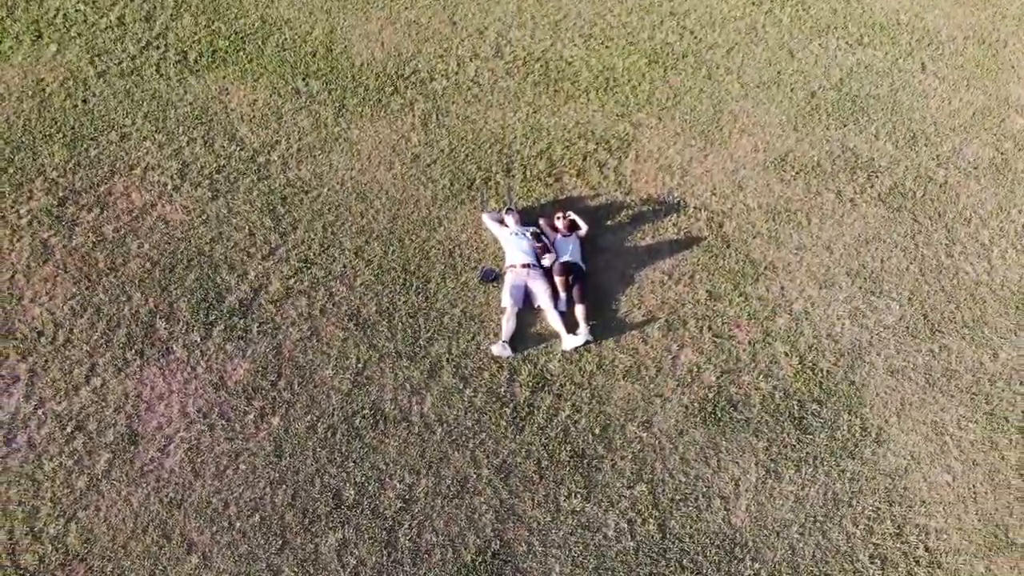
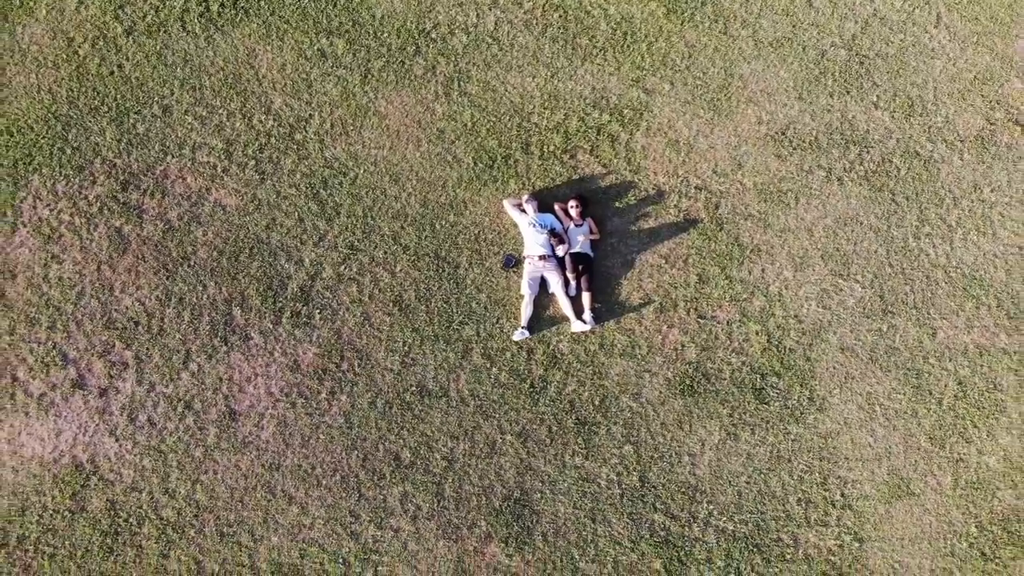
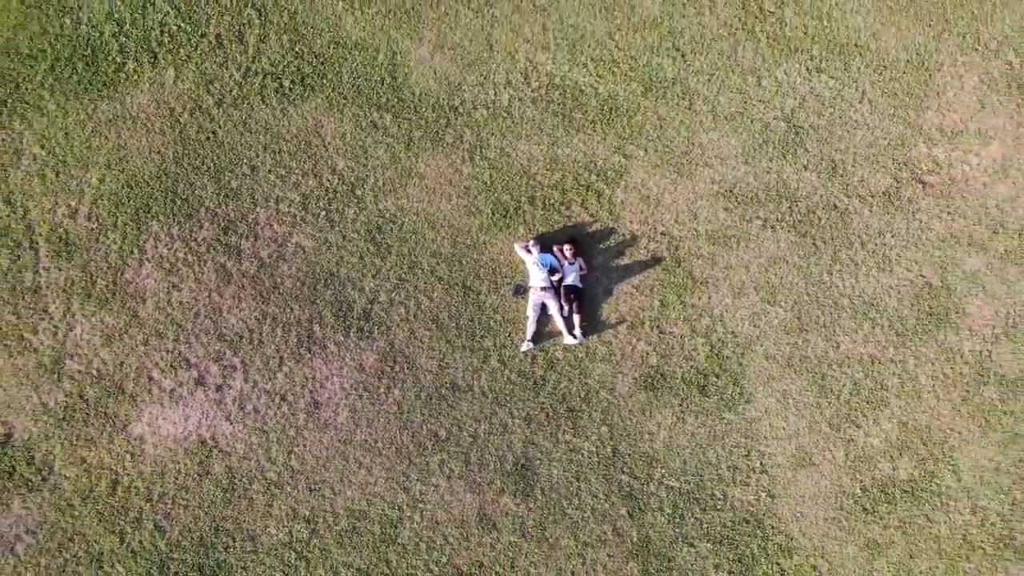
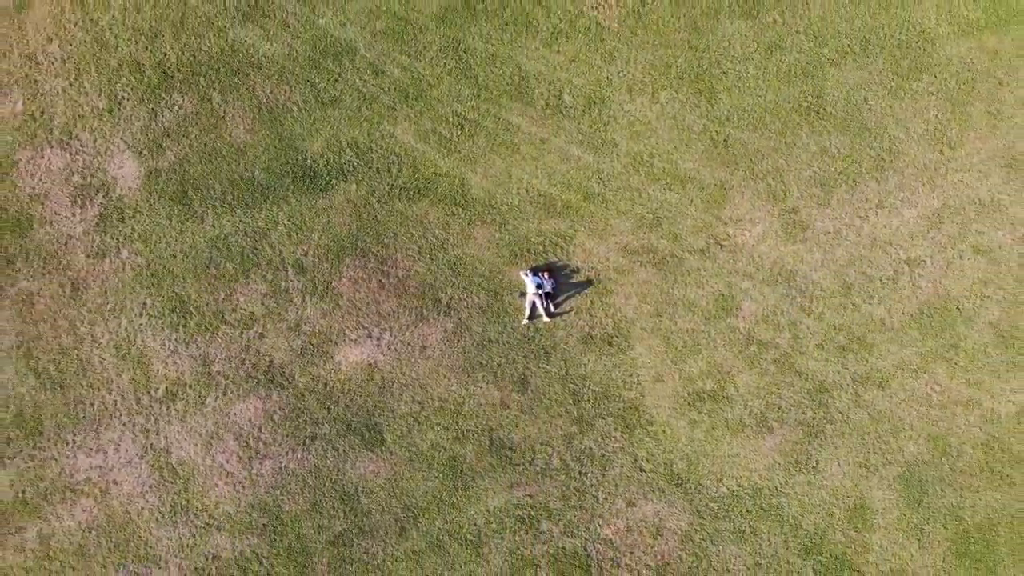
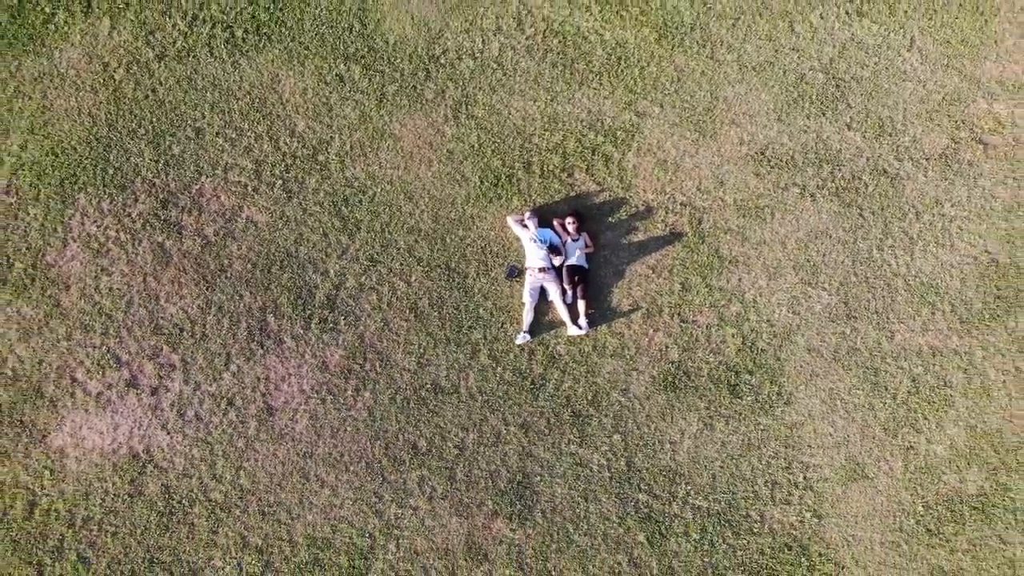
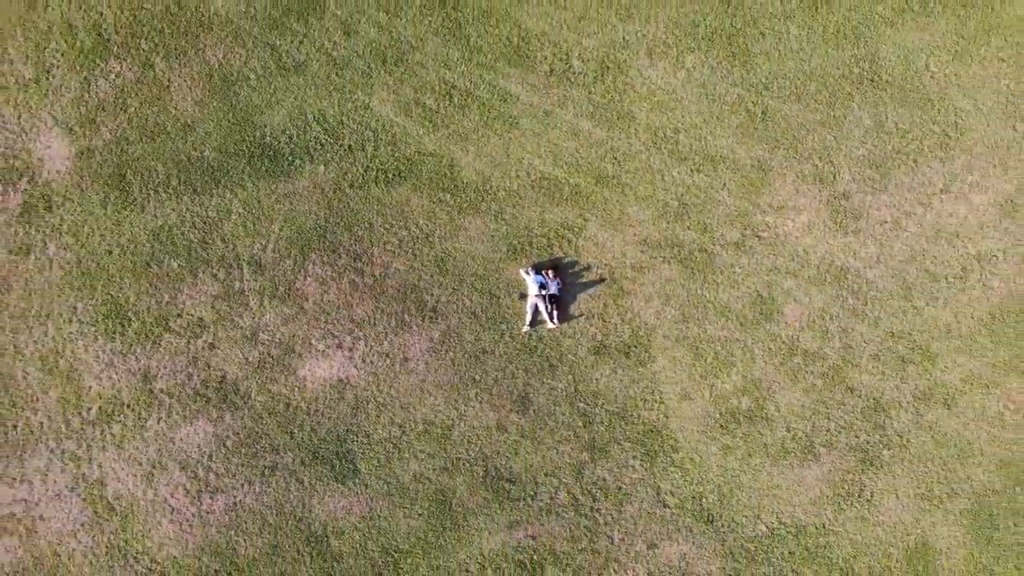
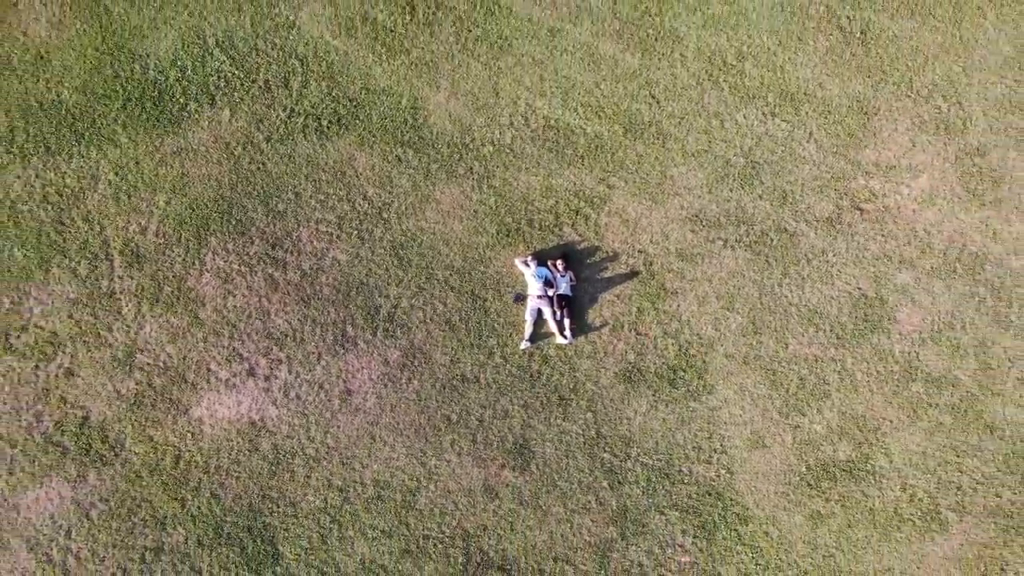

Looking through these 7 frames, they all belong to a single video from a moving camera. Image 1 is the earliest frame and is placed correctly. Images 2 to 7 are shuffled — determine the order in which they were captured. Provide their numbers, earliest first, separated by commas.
2, 5, 3, 7, 6, 4
